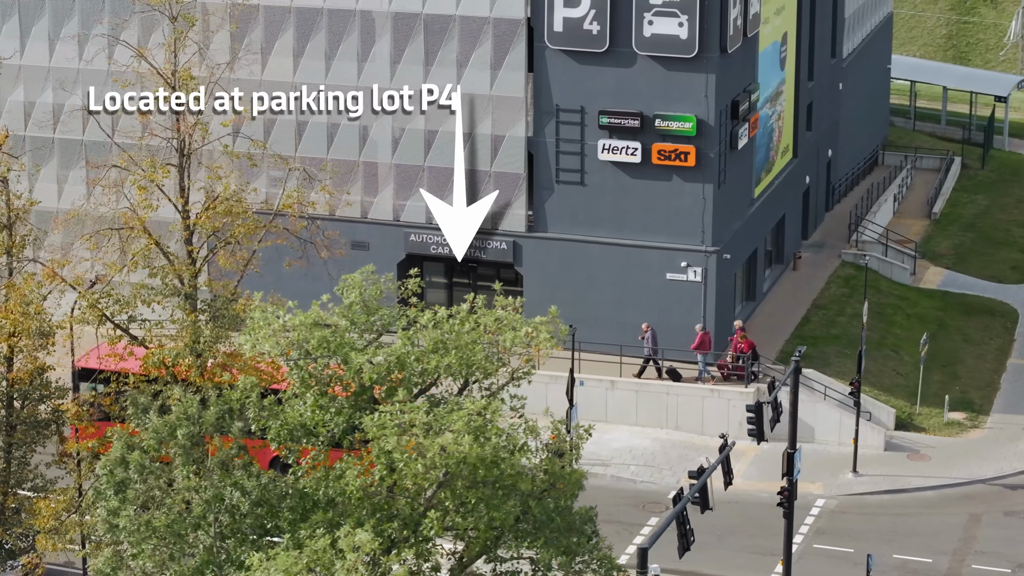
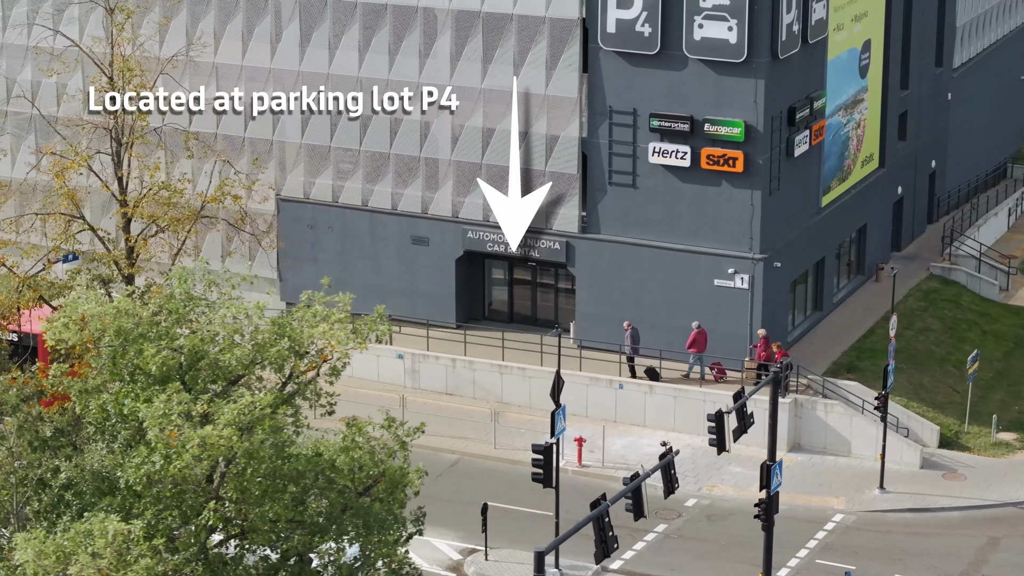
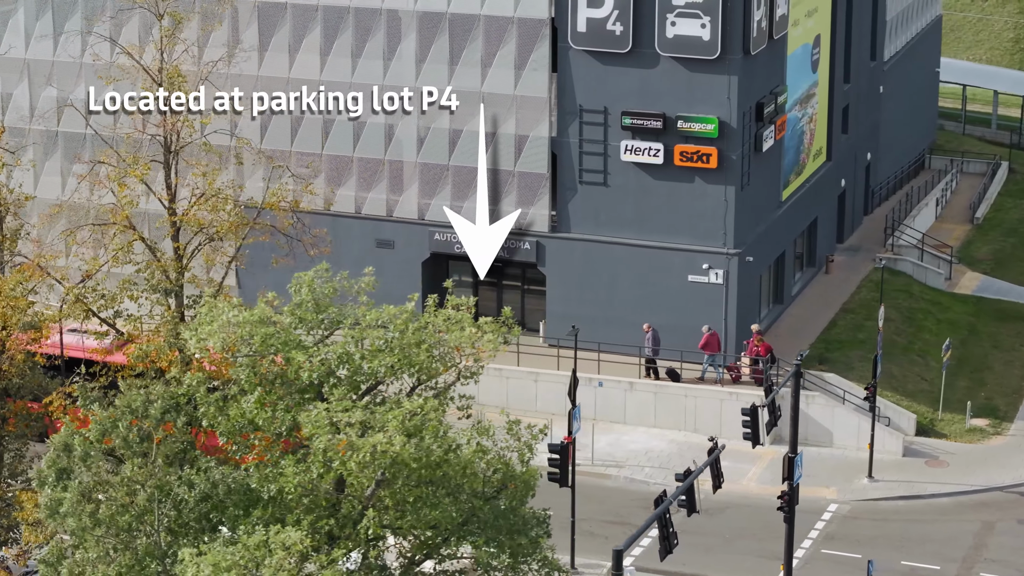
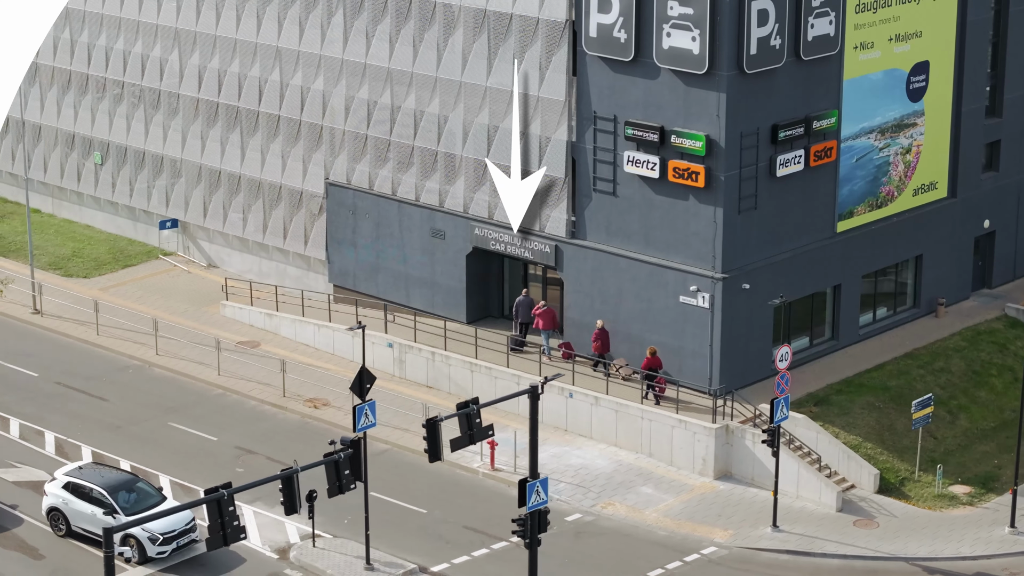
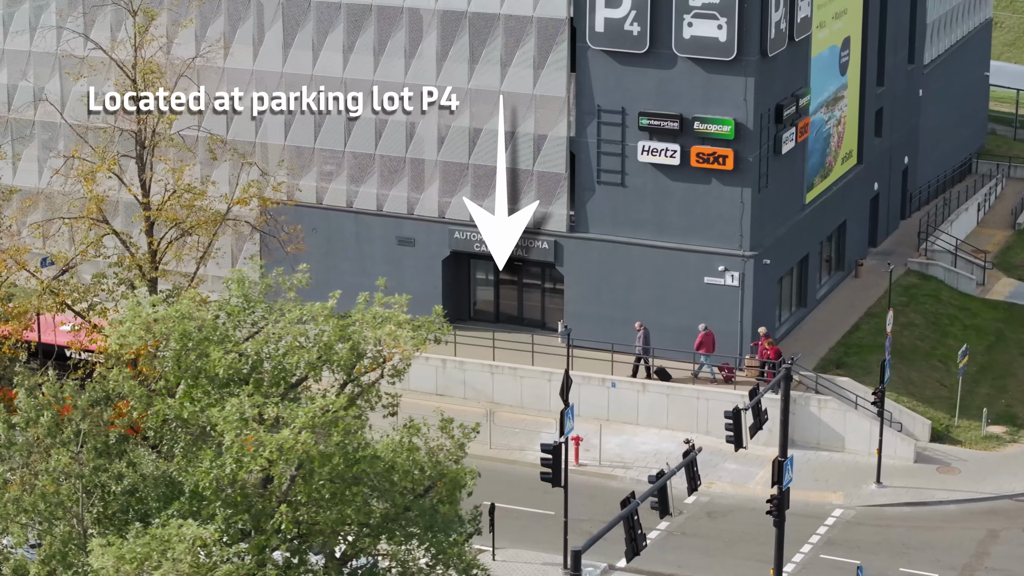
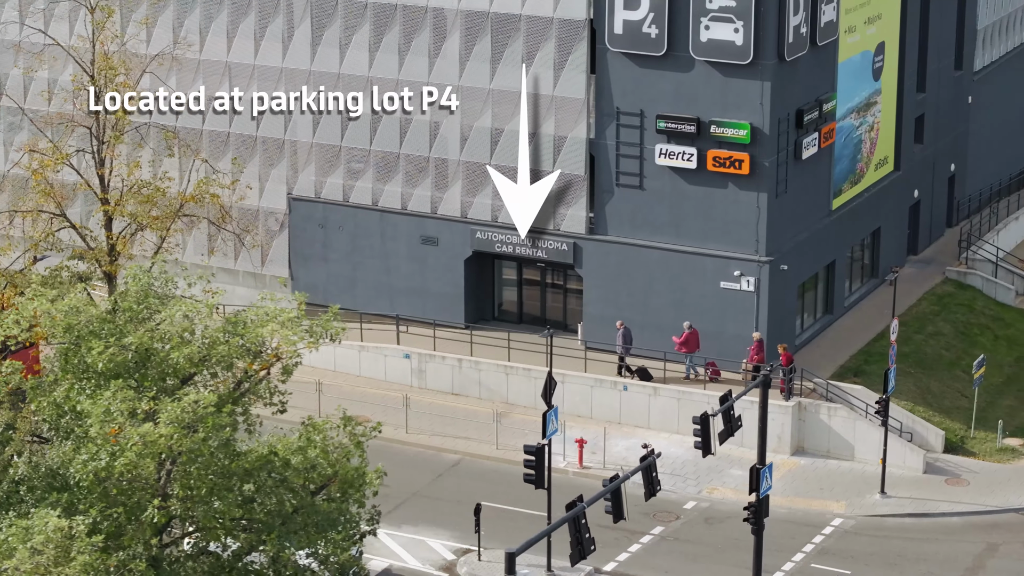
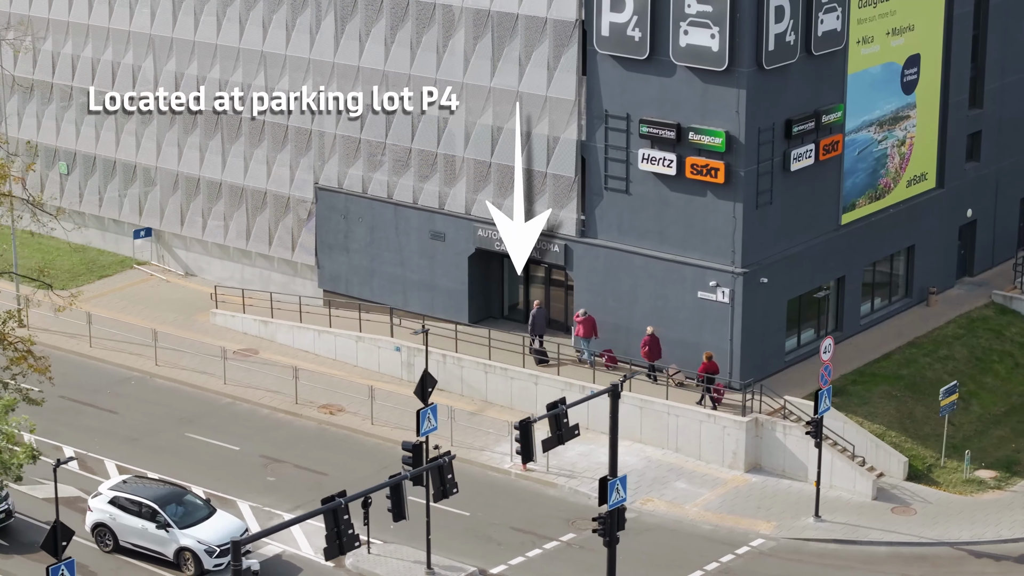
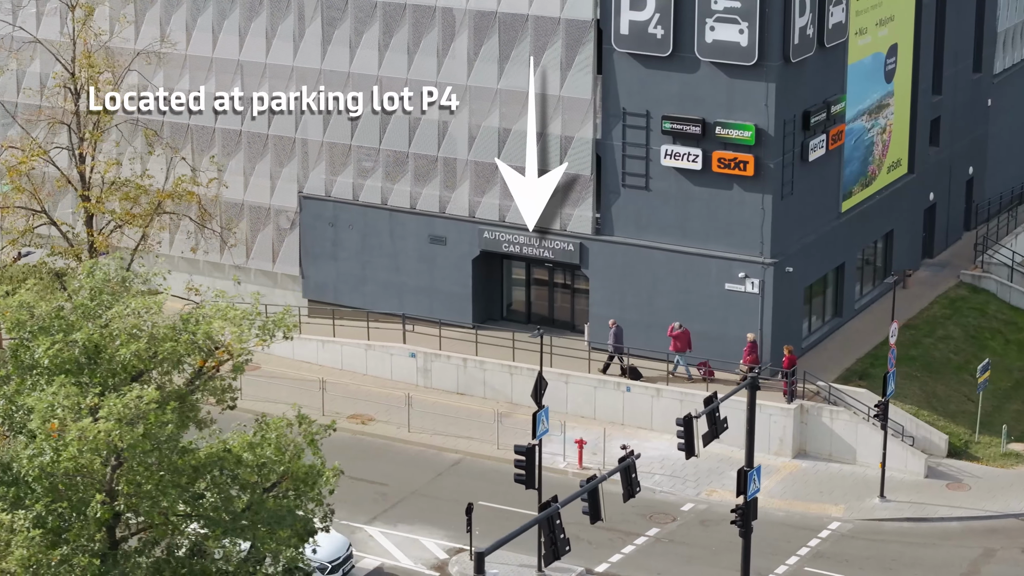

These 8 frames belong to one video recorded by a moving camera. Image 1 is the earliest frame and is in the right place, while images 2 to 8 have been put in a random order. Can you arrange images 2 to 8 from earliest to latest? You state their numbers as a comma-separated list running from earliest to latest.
3, 5, 2, 6, 8, 7, 4
